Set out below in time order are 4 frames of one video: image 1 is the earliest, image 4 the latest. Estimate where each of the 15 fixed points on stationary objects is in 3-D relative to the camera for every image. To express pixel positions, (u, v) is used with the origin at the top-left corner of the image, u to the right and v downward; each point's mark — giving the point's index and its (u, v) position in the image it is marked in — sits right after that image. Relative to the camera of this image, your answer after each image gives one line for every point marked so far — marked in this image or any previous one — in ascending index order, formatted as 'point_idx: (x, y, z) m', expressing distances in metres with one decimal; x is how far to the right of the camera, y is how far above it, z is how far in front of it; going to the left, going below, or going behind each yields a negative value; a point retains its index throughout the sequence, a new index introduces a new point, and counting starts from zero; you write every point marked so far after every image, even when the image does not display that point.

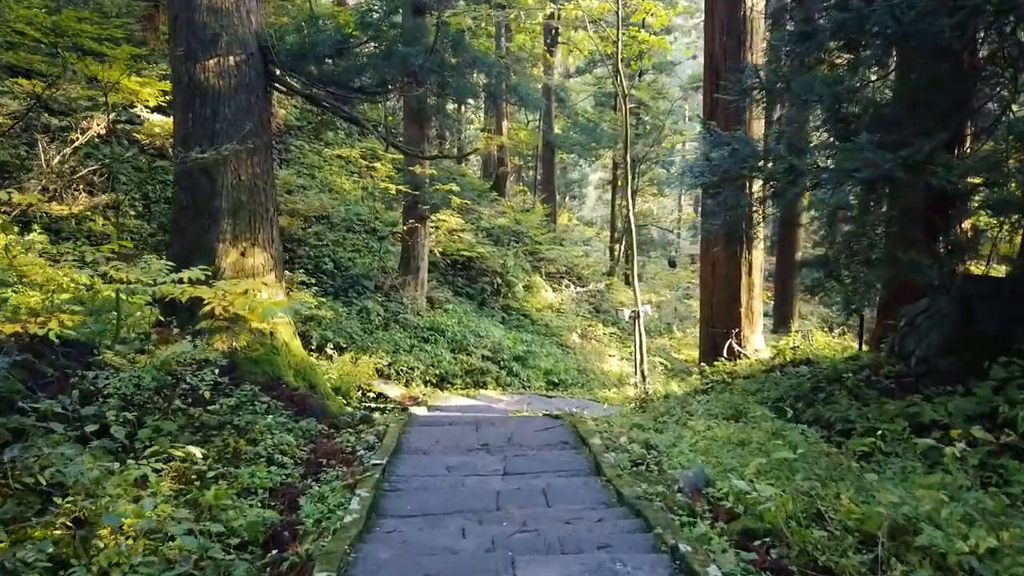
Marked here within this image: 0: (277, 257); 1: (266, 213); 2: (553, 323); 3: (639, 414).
0: (-1.9, +0.2, +5.9) m
1: (-1.9, +0.6, +5.8) m
2: (+0.9, -0.7, +15.8) m
3: (+1.0, -1.0, +6.0) m
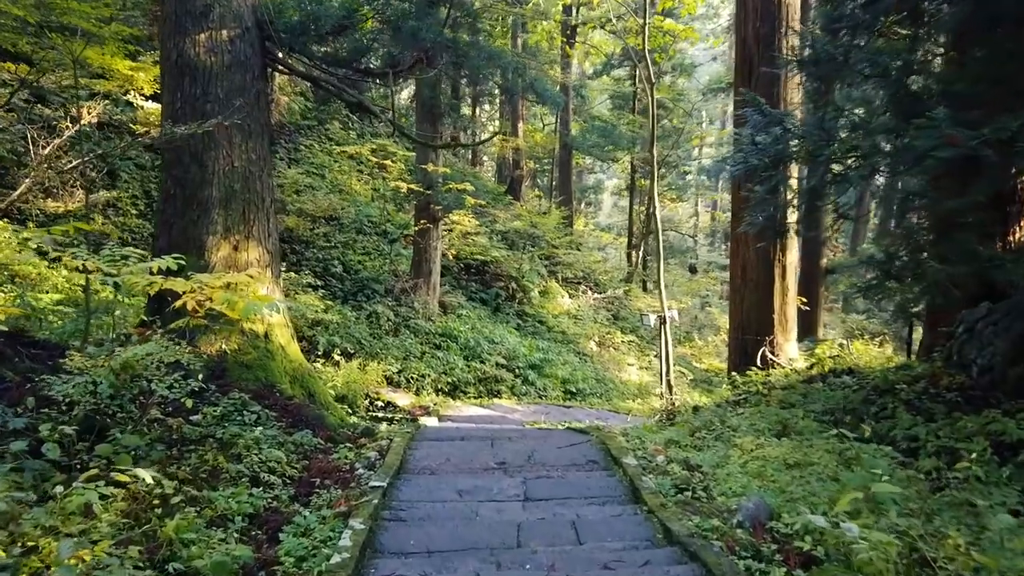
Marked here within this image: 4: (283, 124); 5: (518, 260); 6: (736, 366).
0: (-1.7, +0.3, +5.4) m
1: (-1.8, +0.6, +5.3) m
2: (+1.2, -0.9, +15.3) m
3: (+1.1, -1.0, +5.4) m
4: (-4.4, +3.1, +14.5) m
5: (+0.1, +0.6, +15.8) m
6: (+2.7, -0.9, +9.0) m
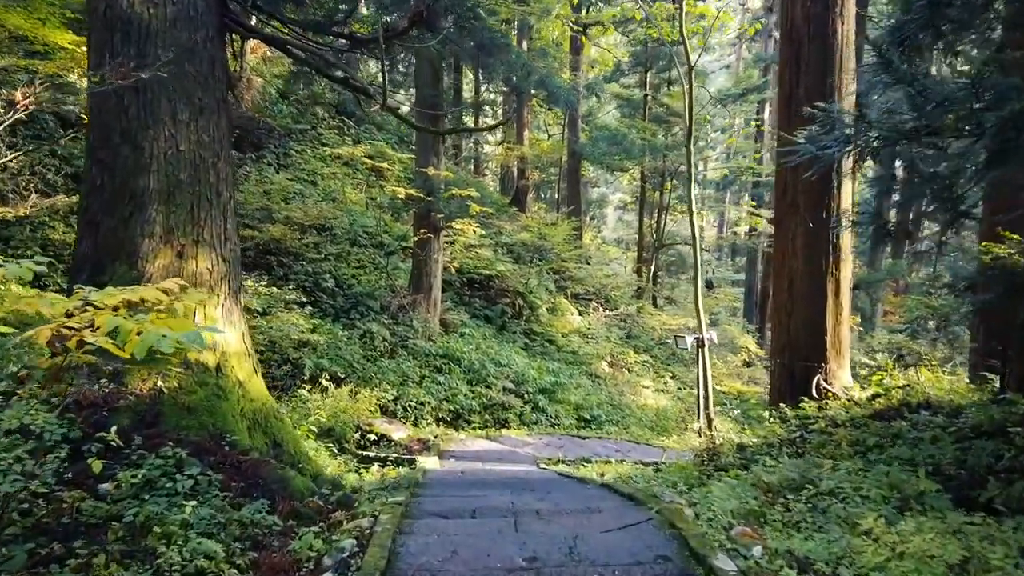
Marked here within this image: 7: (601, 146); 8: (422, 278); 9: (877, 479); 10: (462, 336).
0: (-1.6, +0.2, +4.3) m
1: (-1.6, +0.5, +4.2) m
2: (+1.3, -1.2, +14.1) m
3: (+1.3, -1.1, +4.3) m
4: (-4.3, +2.9, +13.4) m
5: (+0.2, +0.3, +14.7) m
6: (+2.8, -1.1, +7.8) m
7: (+2.2, +3.4, +18.2) m
8: (-1.3, +0.2, +11.2) m
9: (+1.9, -1.0, +3.9) m
10: (-0.8, -0.7, +11.8) m
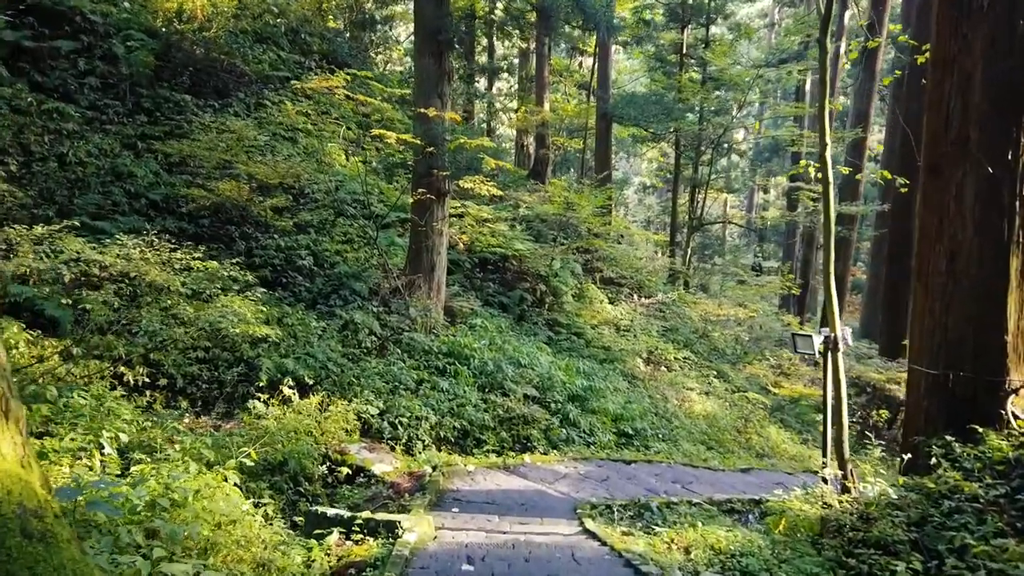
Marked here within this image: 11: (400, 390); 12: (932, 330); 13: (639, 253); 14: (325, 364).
0: (-1.4, +0.3, +1.9) m
1: (-1.5, +0.6, +1.8) m
2: (+1.6, -0.9, +11.7) m
3: (+1.4, -1.0, +1.9) m
4: (-3.9, +3.2, +11.0) m
5: (+0.6, +0.6, +12.3) m
6: (+3.0, -1.0, +5.4) m
7: (+2.6, +3.8, +15.7) m
8: (-1.1, +0.4, +8.8) m
9: (+2.0, -0.9, +1.5) m
10: (-0.5, -0.5, +9.4) m
11: (-1.1, -1.0, +7.3) m
12: (+3.0, -0.3, +5.3) m
13: (+2.8, +0.8, +16.7) m
14: (-1.7, -0.7, +7.0) m
